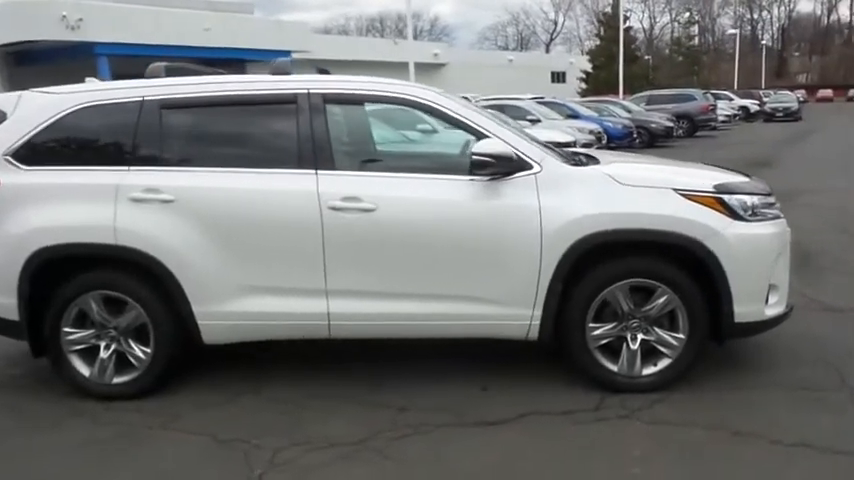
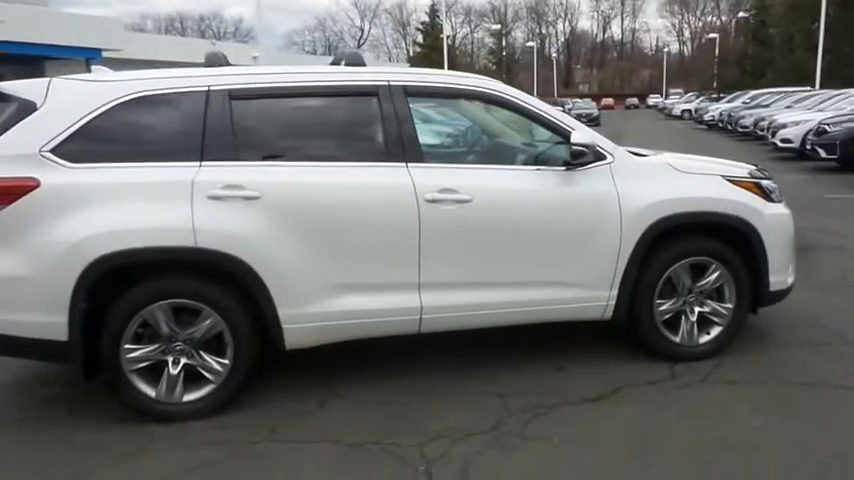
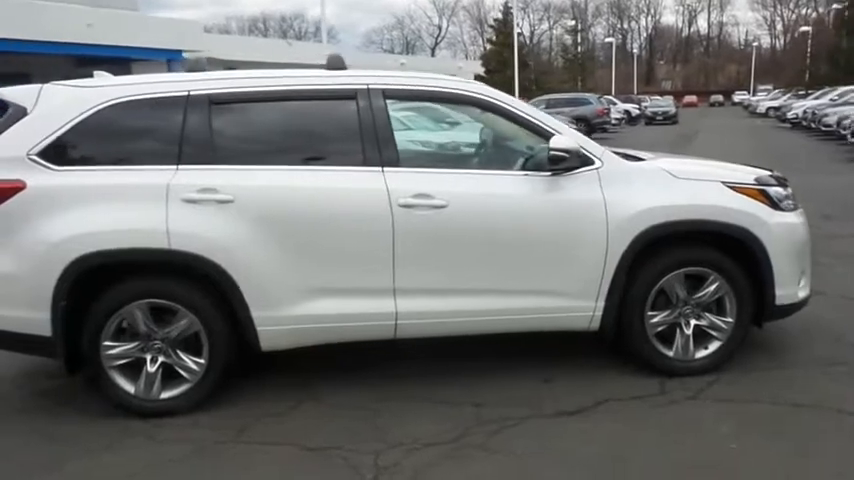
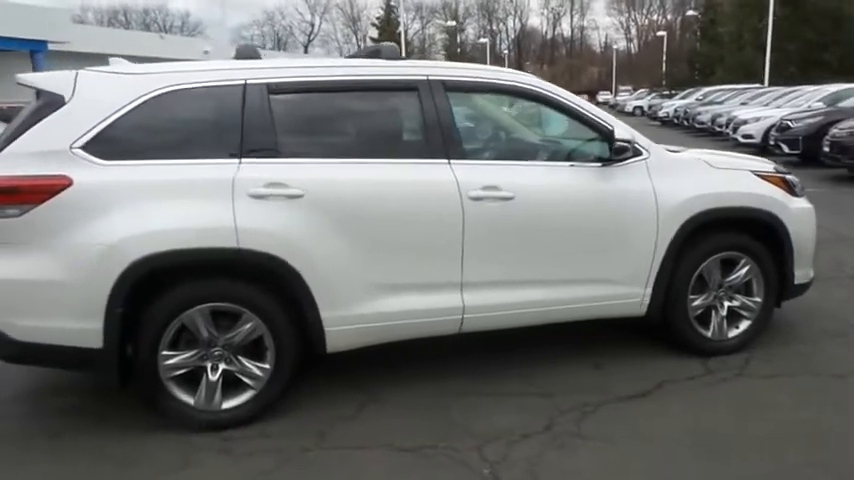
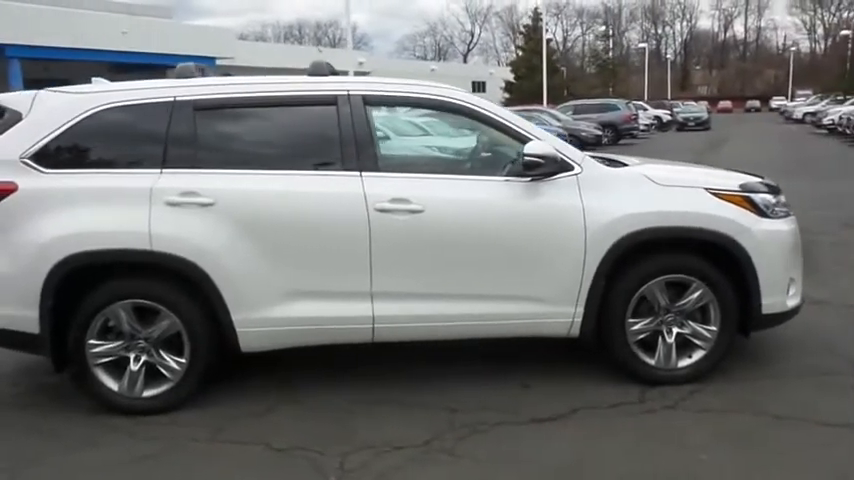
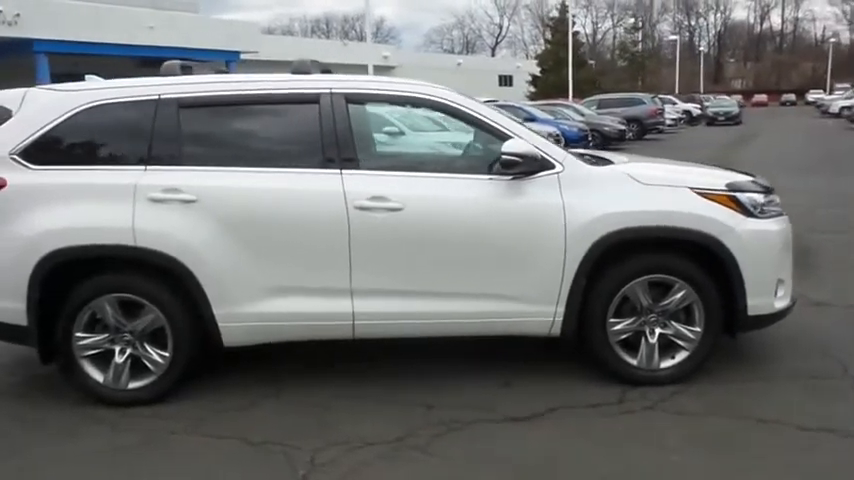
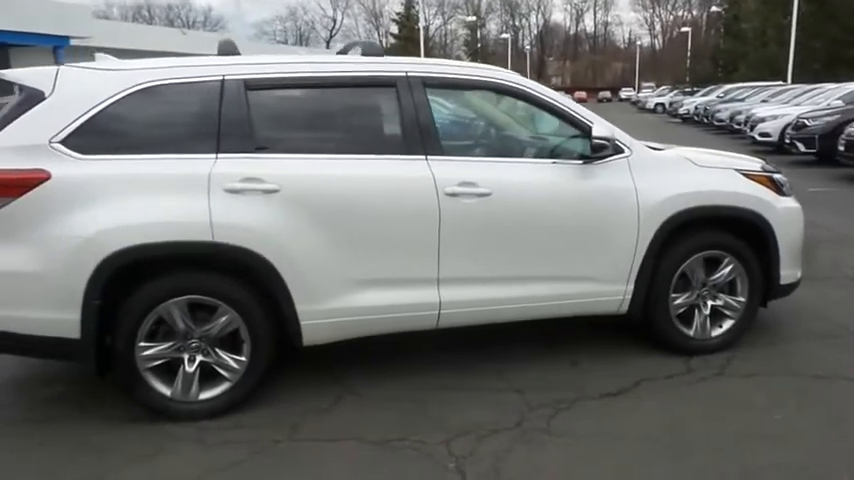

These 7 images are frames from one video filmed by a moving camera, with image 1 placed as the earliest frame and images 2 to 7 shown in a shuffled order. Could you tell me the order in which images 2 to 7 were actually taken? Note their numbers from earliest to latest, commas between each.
6, 5, 3, 2, 7, 4
